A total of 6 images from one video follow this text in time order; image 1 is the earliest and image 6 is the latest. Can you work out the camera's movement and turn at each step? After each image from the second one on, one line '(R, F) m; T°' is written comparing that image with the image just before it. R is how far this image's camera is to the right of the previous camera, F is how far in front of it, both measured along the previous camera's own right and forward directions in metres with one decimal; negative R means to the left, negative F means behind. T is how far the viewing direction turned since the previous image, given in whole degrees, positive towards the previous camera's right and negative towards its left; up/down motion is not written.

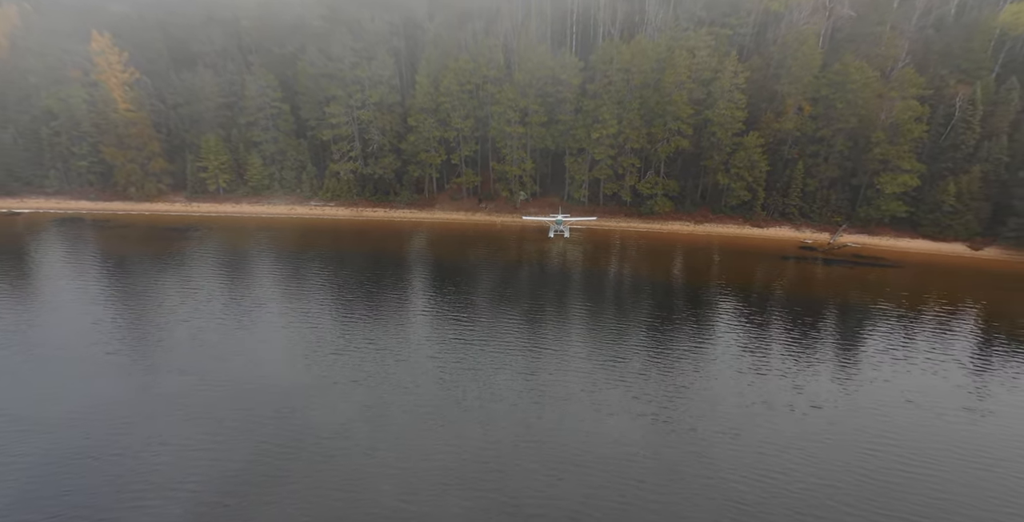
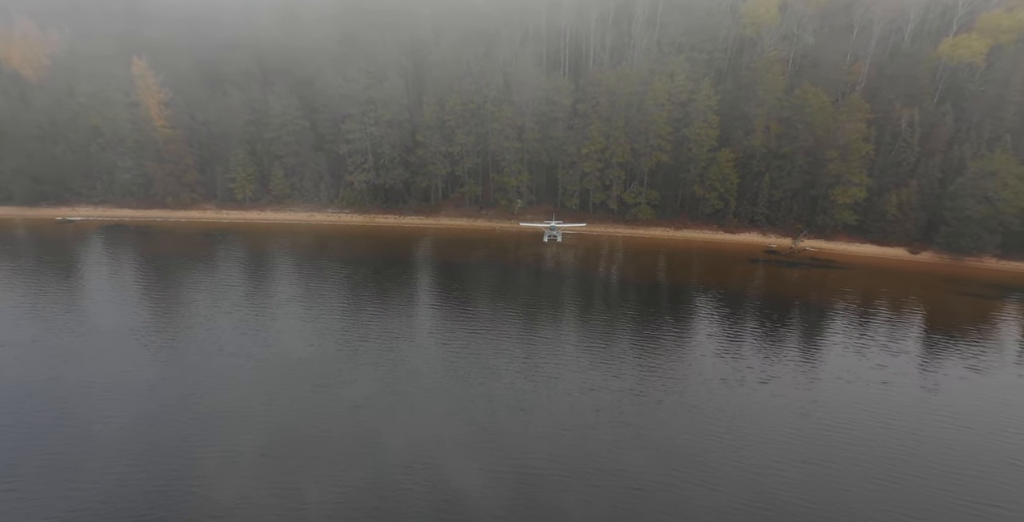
(+0.2, -6.1) m; 0°
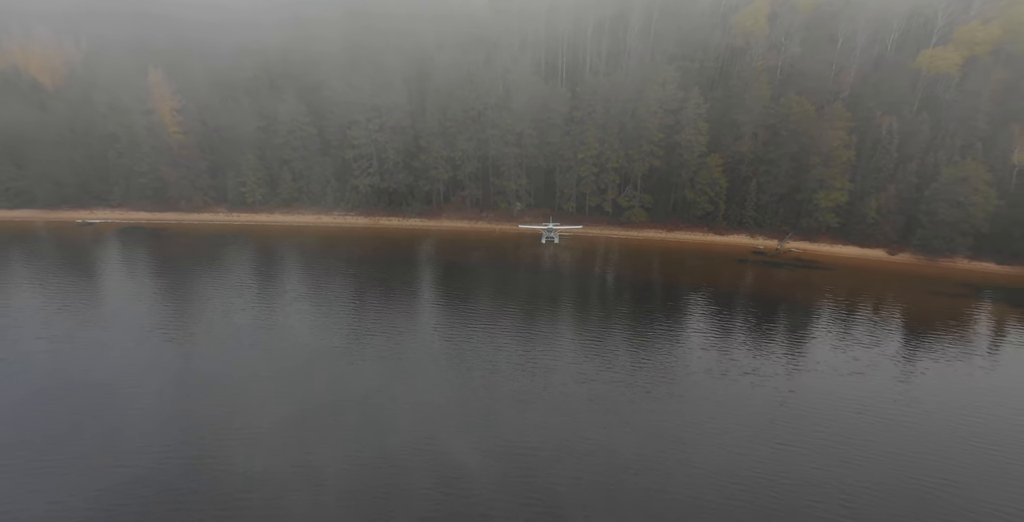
(+0.1, -2.6) m; 0°
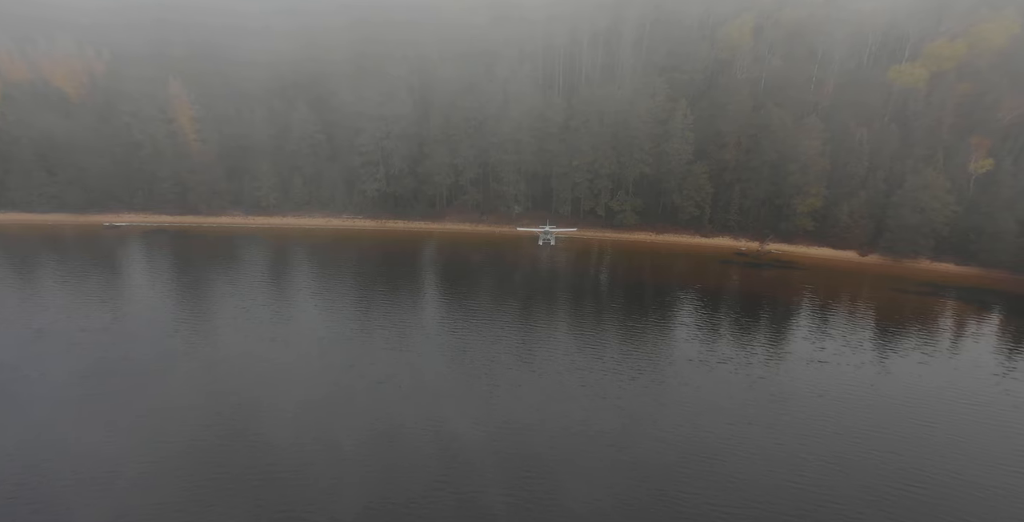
(+0.2, -4.0) m; 0°
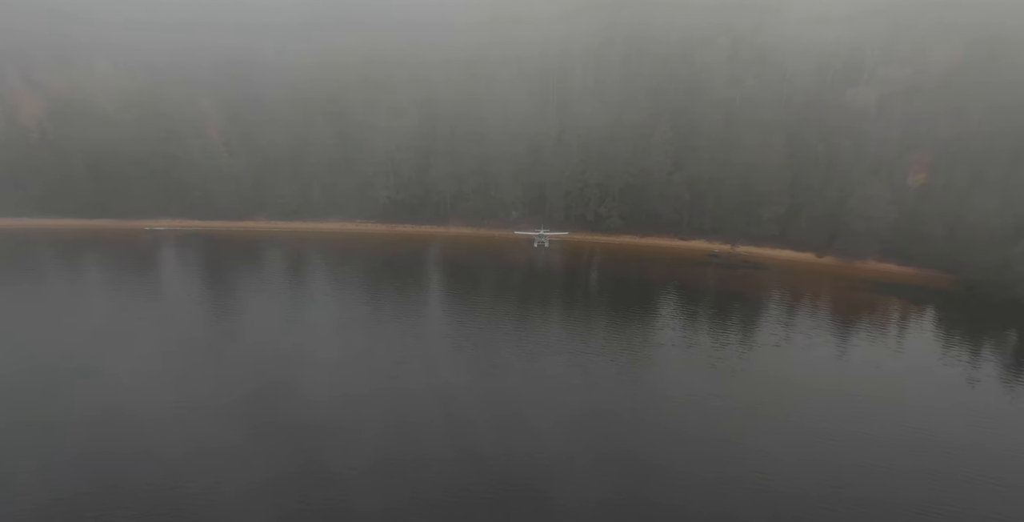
(+0.5, -7.0) m; 0°
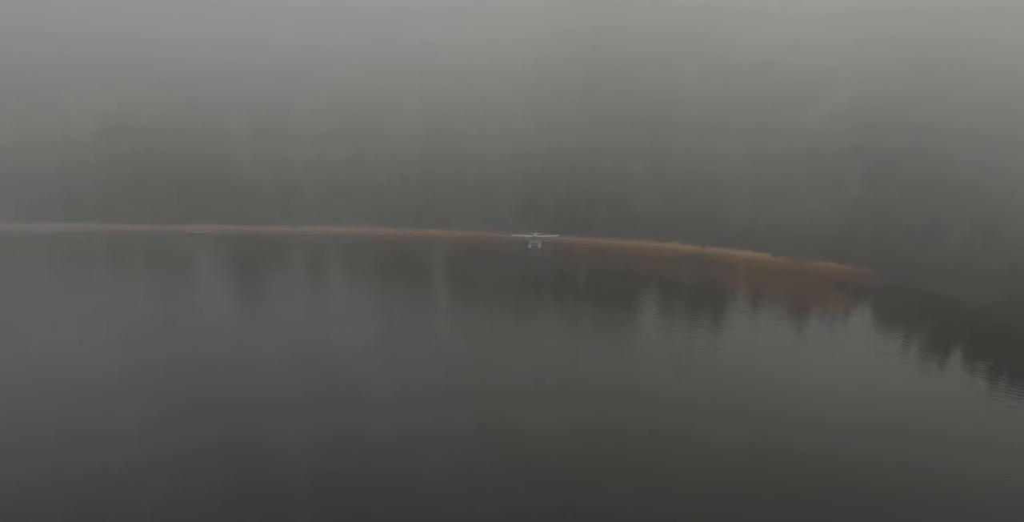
(+0.5, -9.1) m; 0°
